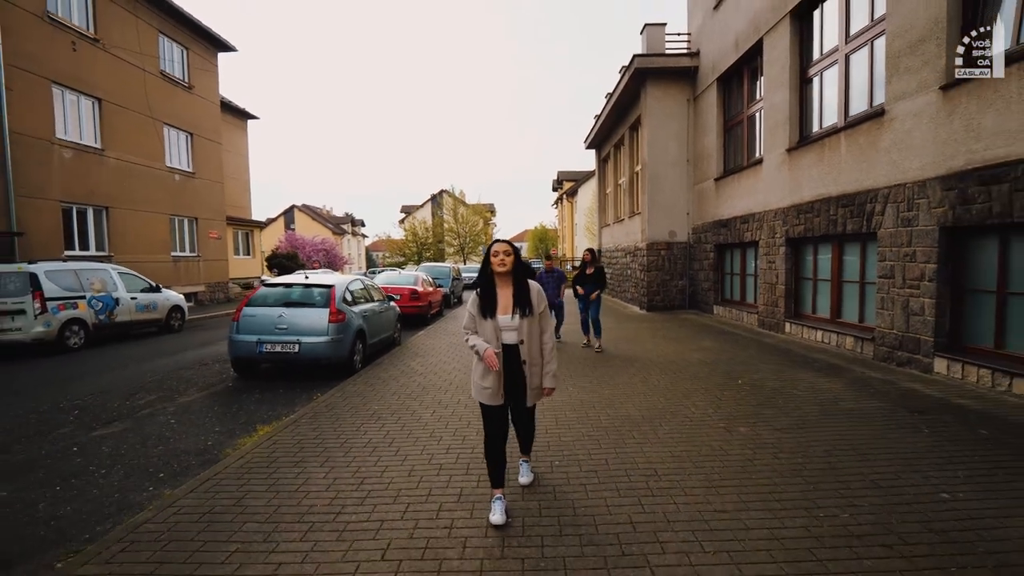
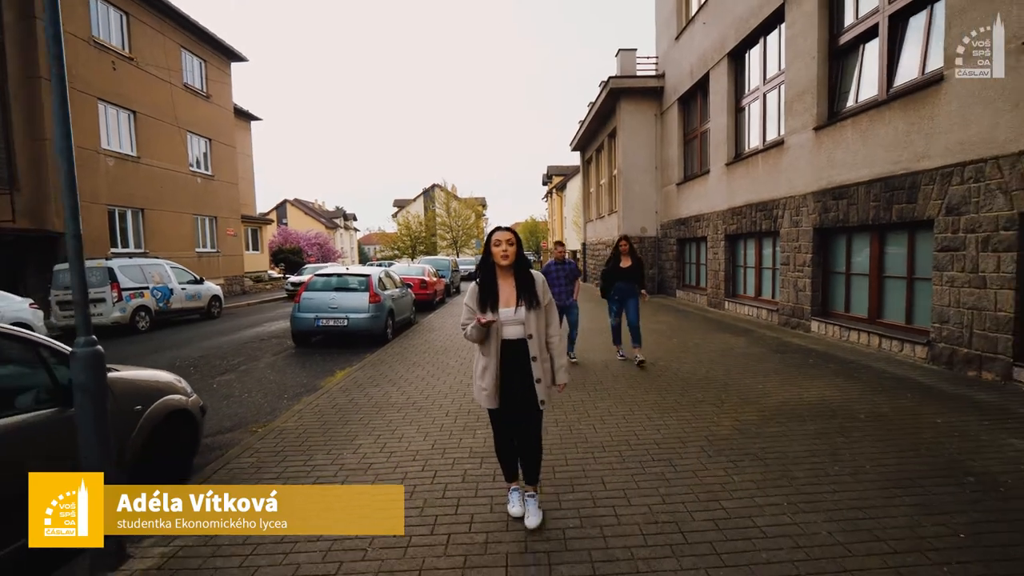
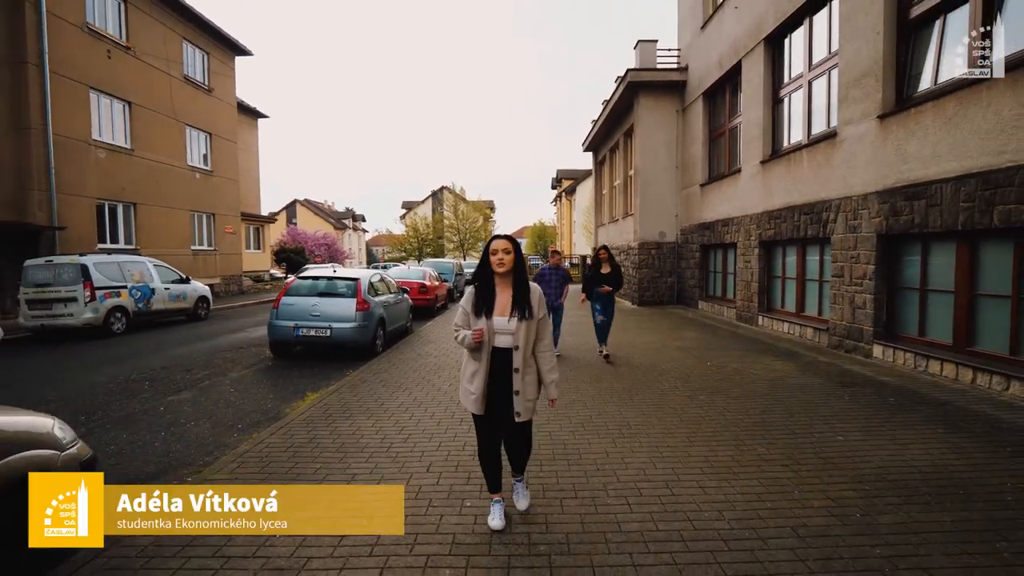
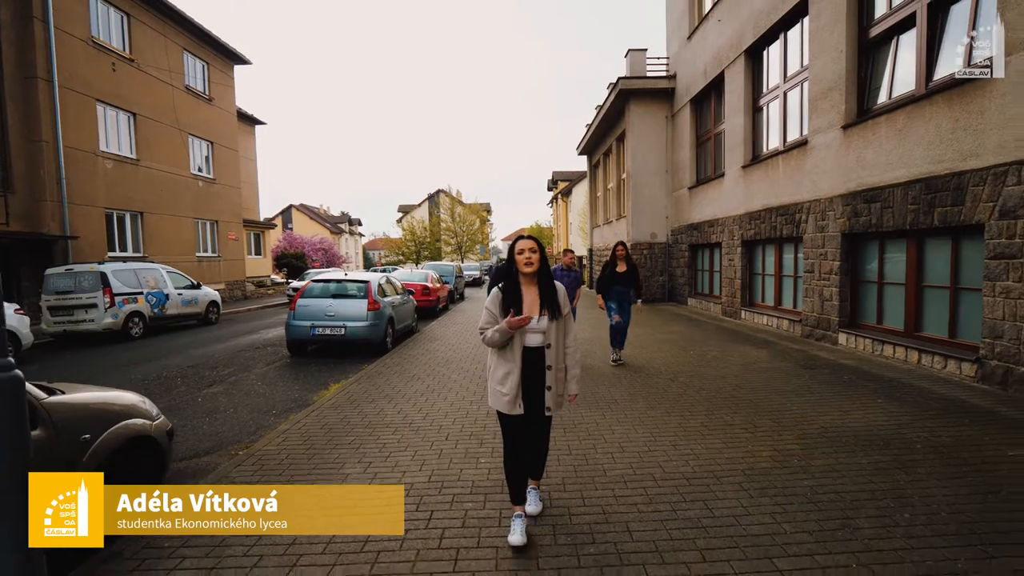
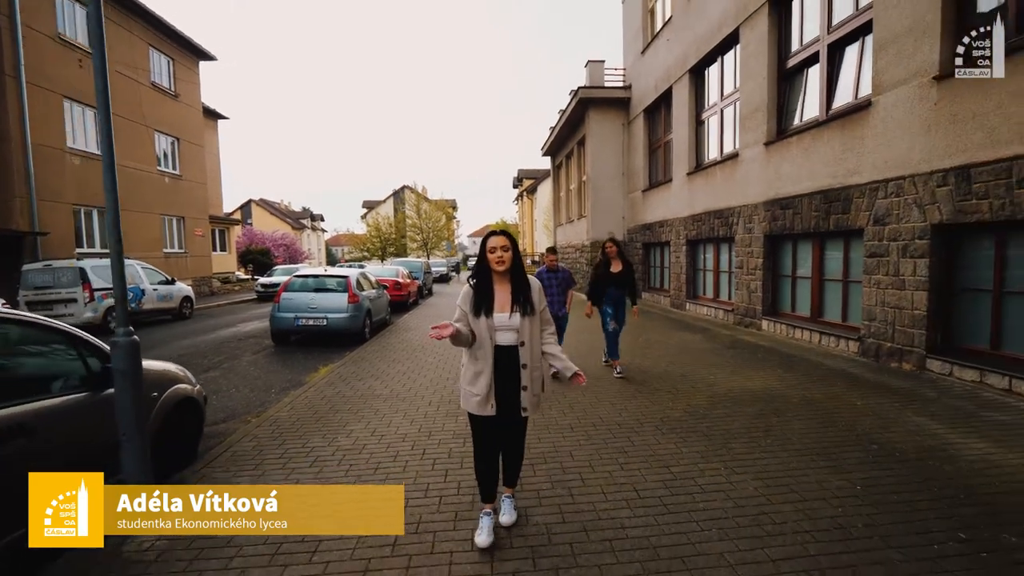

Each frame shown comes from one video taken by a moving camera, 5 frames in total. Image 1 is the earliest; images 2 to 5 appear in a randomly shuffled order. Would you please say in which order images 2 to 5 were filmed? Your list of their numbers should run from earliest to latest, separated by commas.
3, 4, 2, 5
